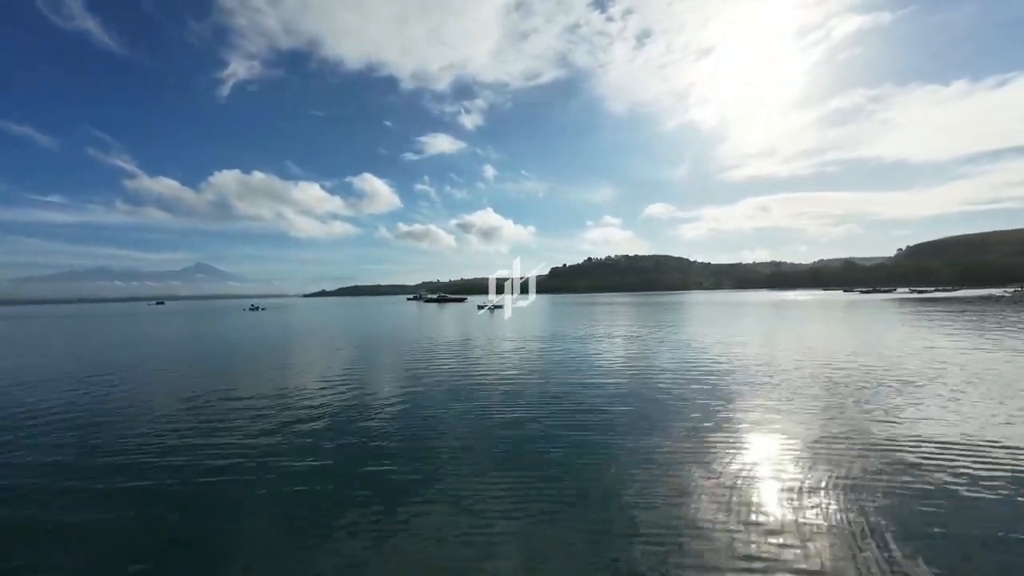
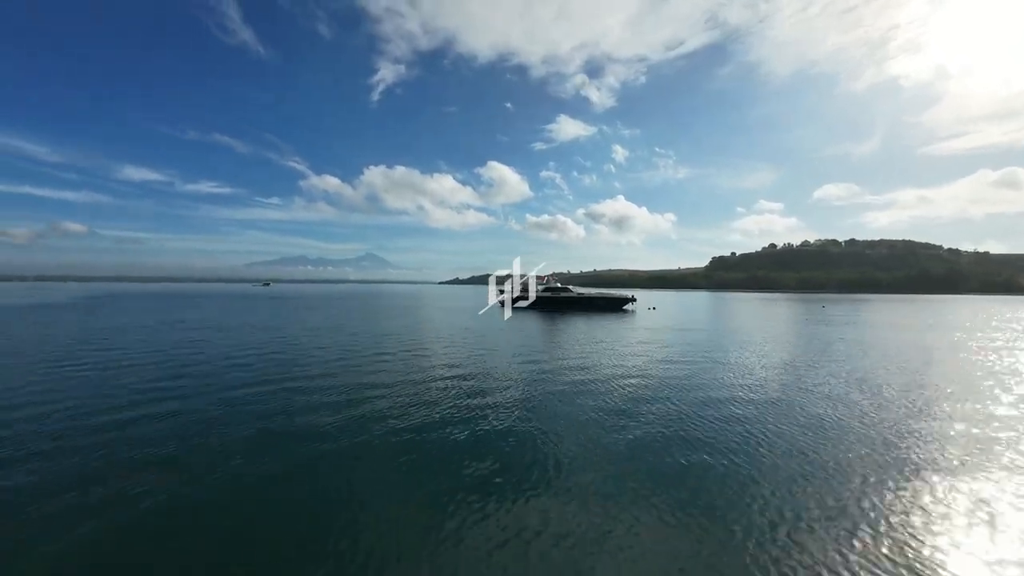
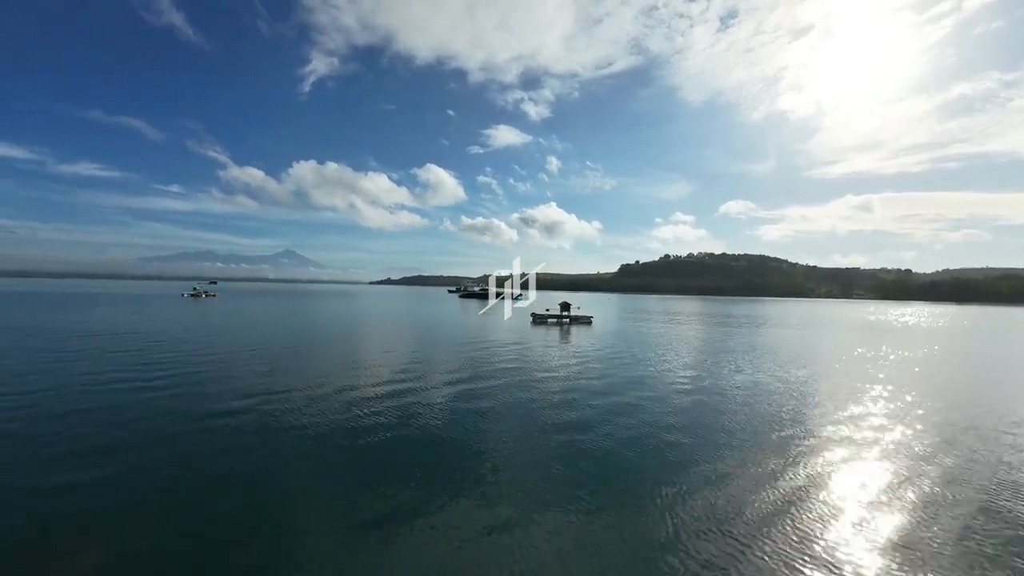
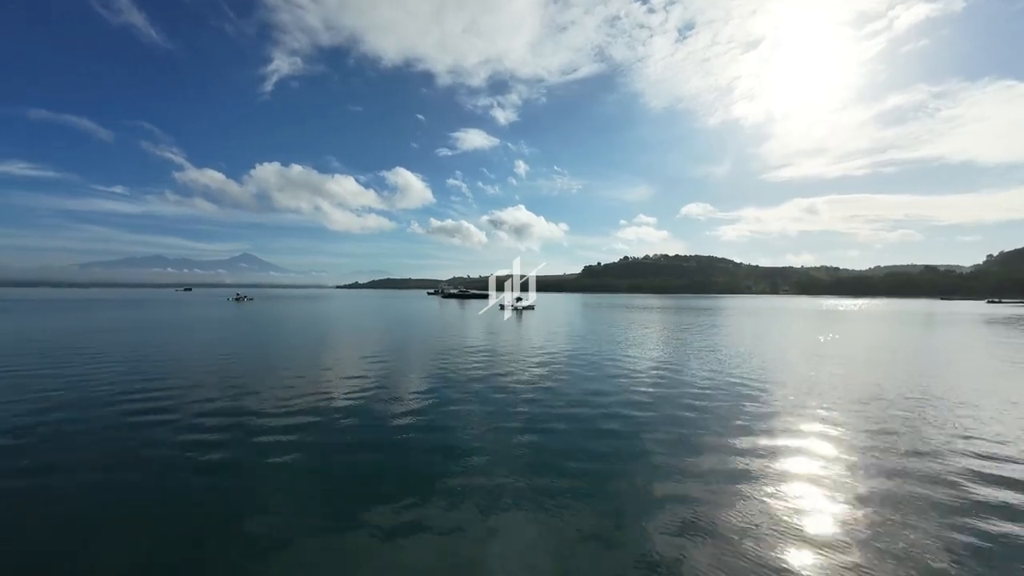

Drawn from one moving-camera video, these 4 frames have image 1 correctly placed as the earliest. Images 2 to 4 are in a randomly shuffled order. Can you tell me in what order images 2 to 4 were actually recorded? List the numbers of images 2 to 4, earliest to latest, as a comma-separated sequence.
4, 3, 2
